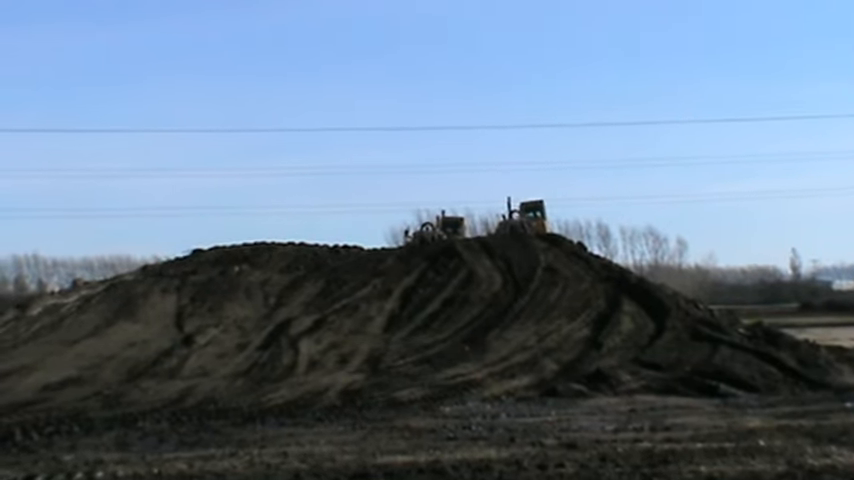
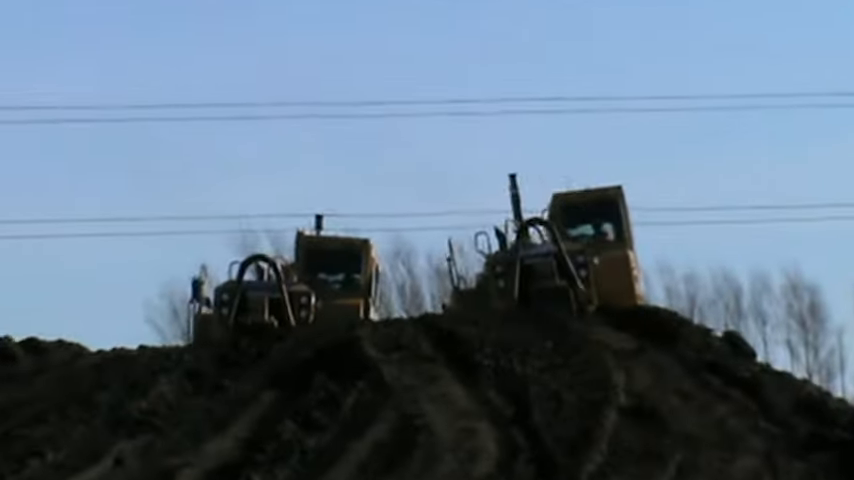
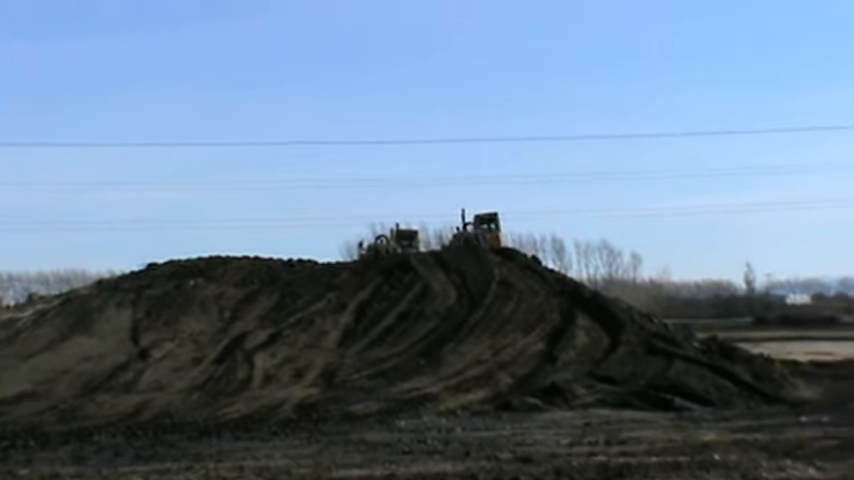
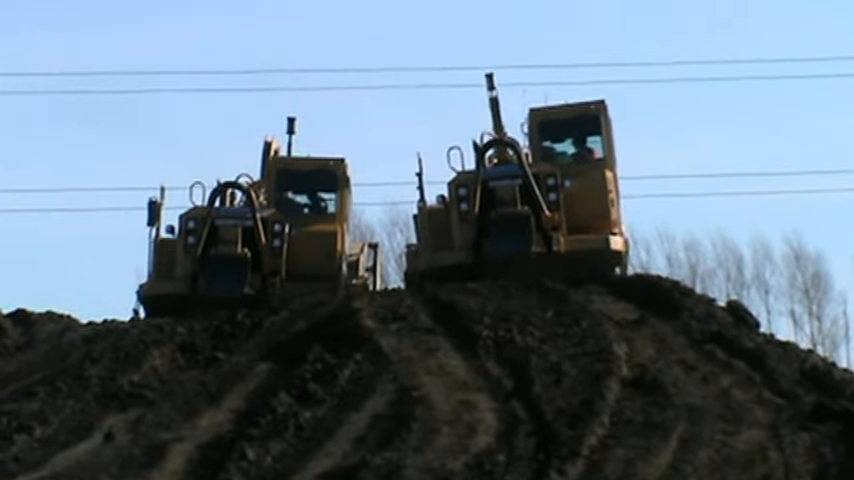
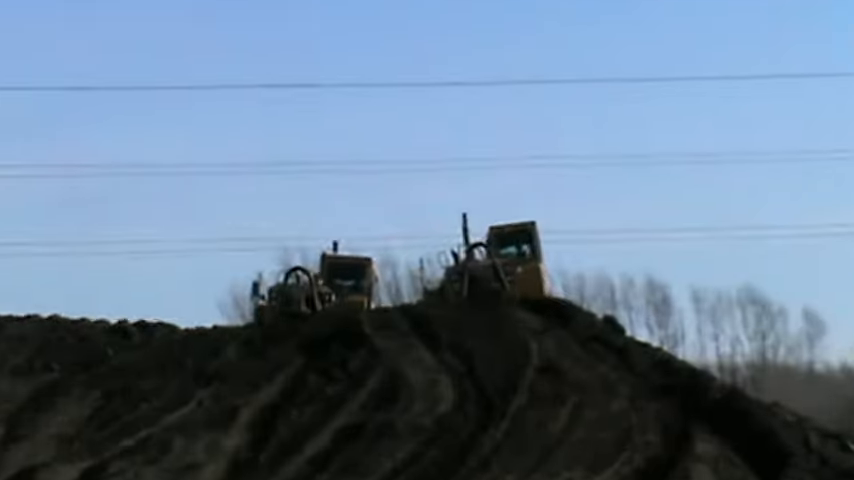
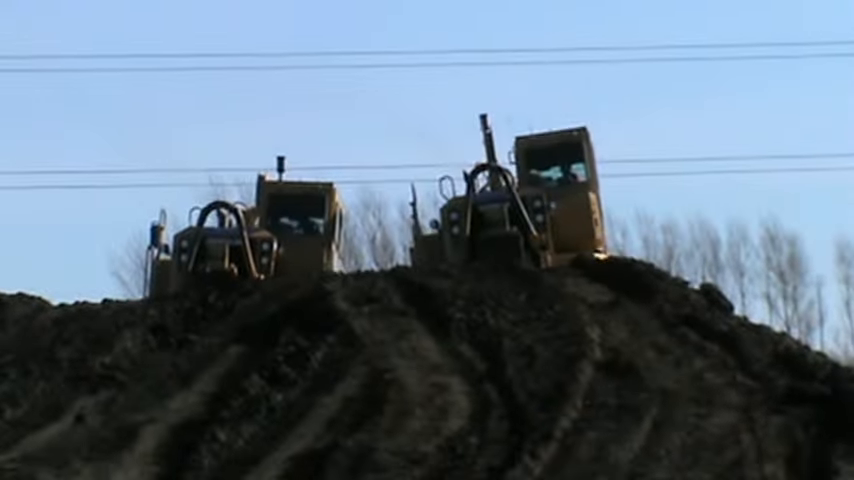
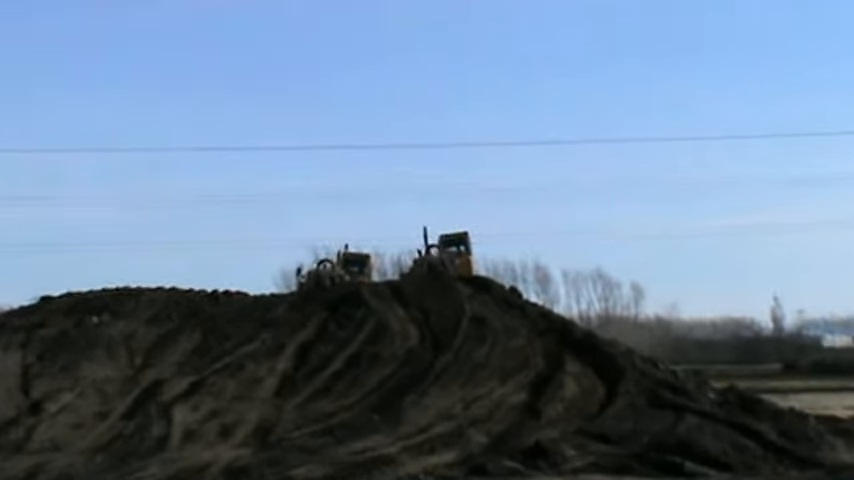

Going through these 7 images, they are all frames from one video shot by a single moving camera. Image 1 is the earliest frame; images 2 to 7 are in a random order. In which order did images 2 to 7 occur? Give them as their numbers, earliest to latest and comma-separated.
3, 7, 5, 2, 6, 4
